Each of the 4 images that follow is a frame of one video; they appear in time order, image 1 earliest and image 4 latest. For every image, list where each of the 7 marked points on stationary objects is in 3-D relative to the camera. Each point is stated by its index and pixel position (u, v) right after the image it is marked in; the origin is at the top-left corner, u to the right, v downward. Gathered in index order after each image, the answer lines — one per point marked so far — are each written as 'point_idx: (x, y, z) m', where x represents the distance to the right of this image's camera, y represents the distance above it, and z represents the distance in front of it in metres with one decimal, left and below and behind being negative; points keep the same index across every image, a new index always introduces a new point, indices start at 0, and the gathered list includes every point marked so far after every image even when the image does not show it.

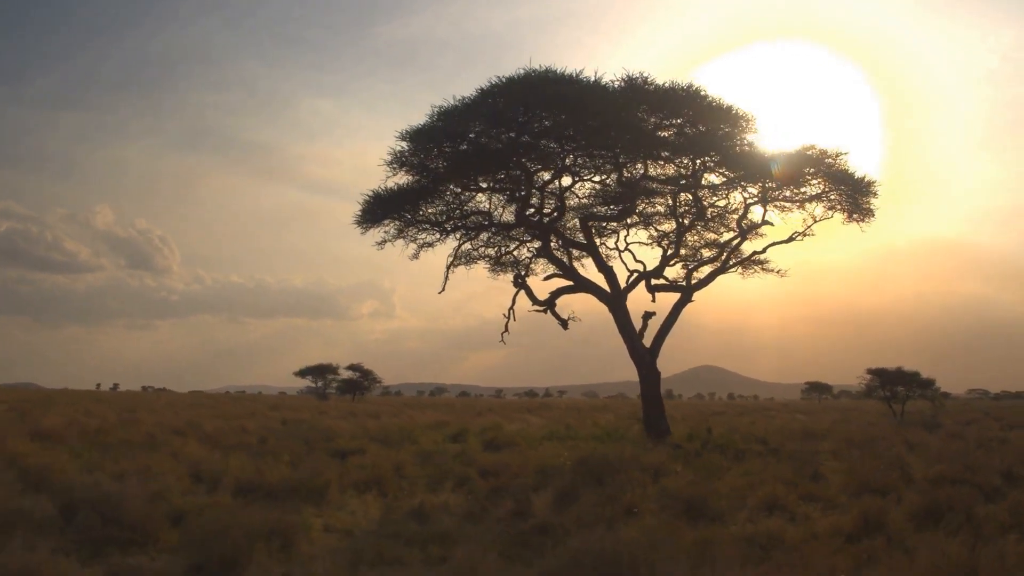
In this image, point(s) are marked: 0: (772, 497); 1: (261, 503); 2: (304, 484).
0: (+3.9, -3.1, +10.7) m
1: (-3.2, -2.8, +9.3) m
2: (-2.9, -2.9, +10.4) m
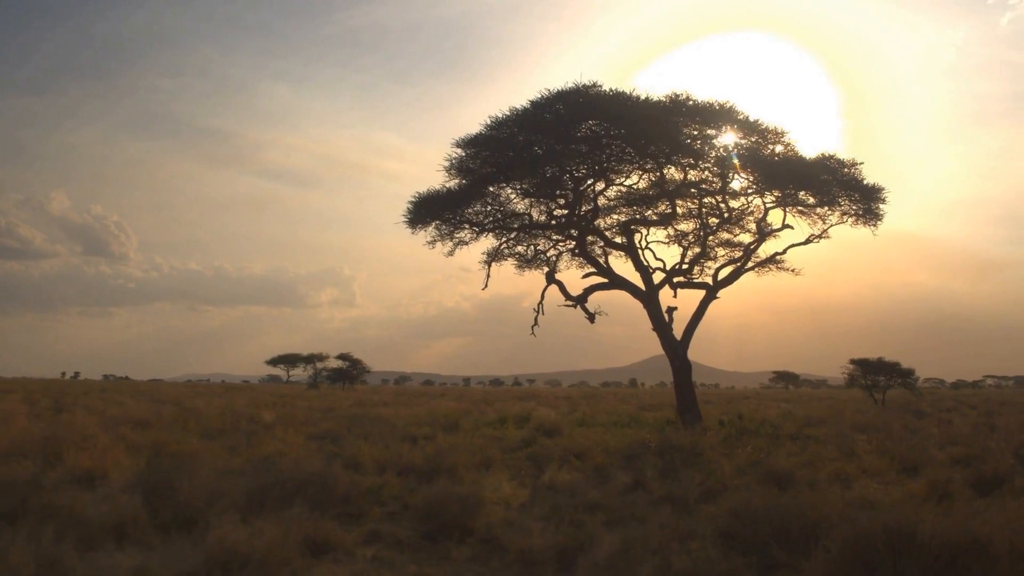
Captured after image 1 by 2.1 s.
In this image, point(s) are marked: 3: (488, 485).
0: (+5.7, -3.2, +12.5) m
1: (-1.4, -2.9, +10.8) m
2: (-1.1, -2.9, +11.9) m
3: (-0.4, -3.0, +10.9) m
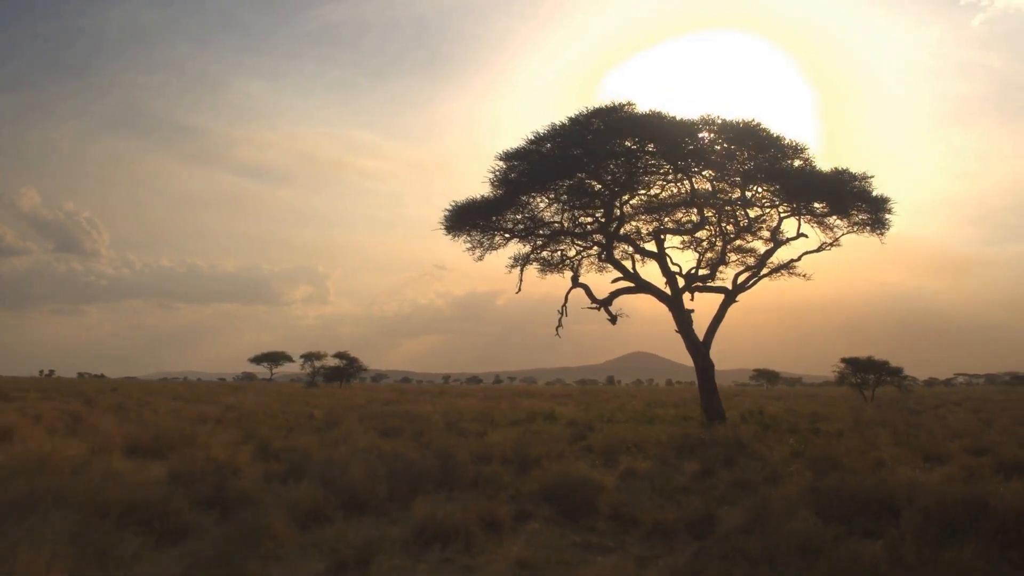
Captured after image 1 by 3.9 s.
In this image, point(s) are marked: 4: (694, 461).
0: (+7.1, -3.4, +14.1) m
1: (+0.1, -3.1, +12.2) m
2: (+0.3, -3.1, +13.3) m
3: (+1.1, -3.2, +12.4) m
4: (+3.5, -3.3, +13.9) m
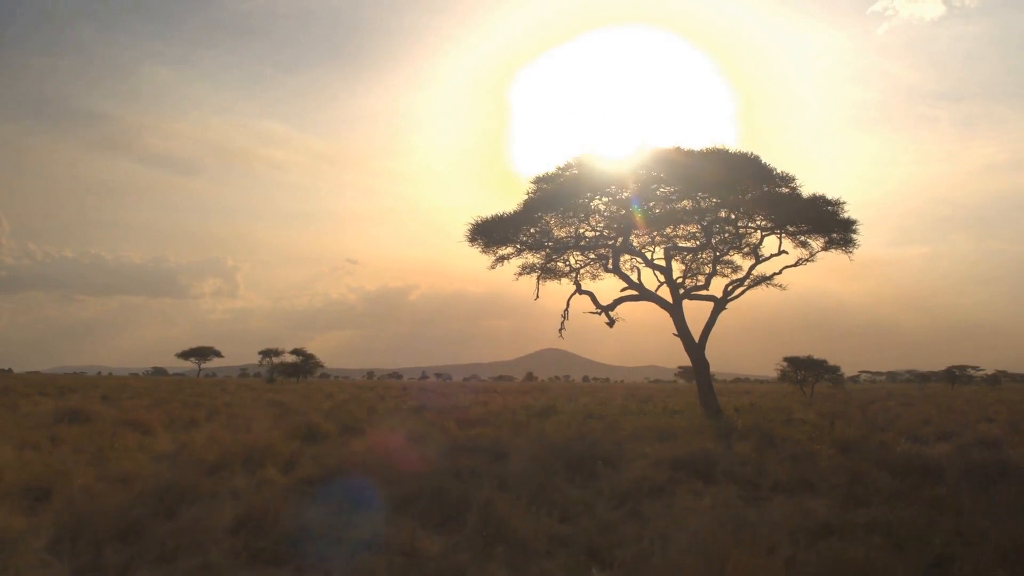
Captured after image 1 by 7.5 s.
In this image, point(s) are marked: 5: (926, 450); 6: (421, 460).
0: (+9.0, -3.8, +17.7) m
1: (+2.3, -3.4, +15.1) m
2: (+2.4, -3.4, +16.2) m
3: (+3.2, -3.5, +15.4) m
4: (+5.5, -3.7, +17.2) m
5: (+8.9, -3.5, +15.5) m
6: (-1.5, -2.8, +11.6) m
